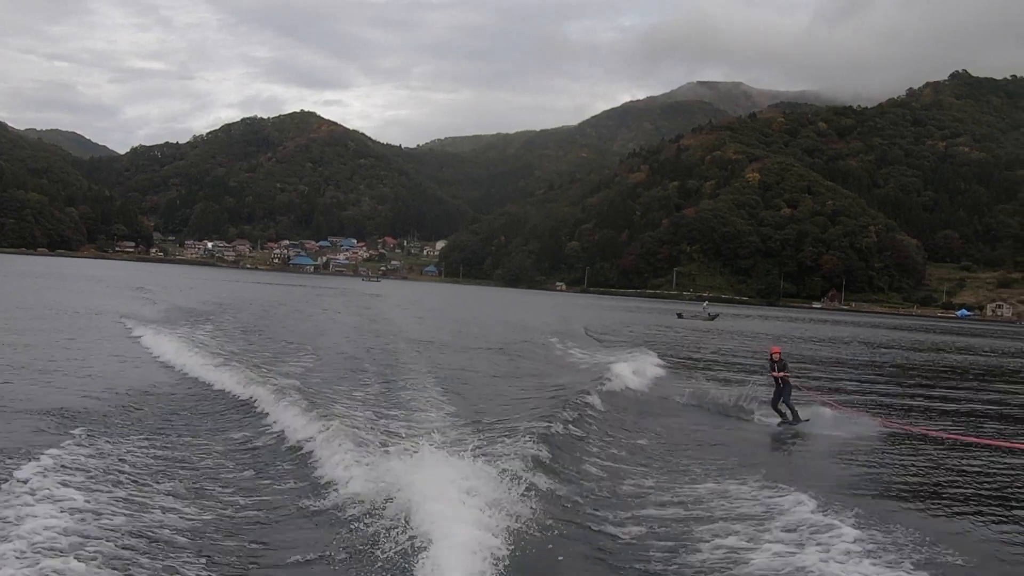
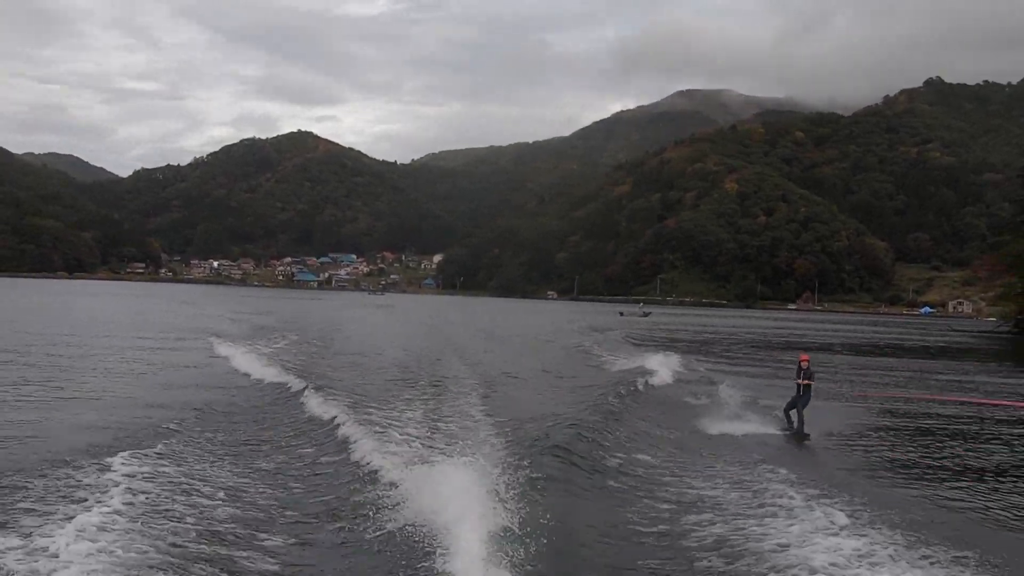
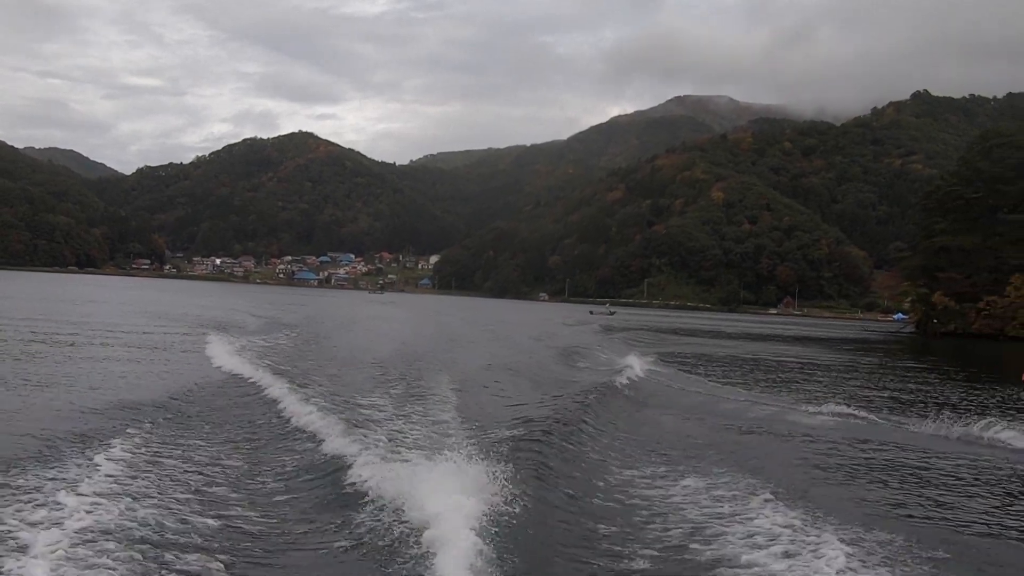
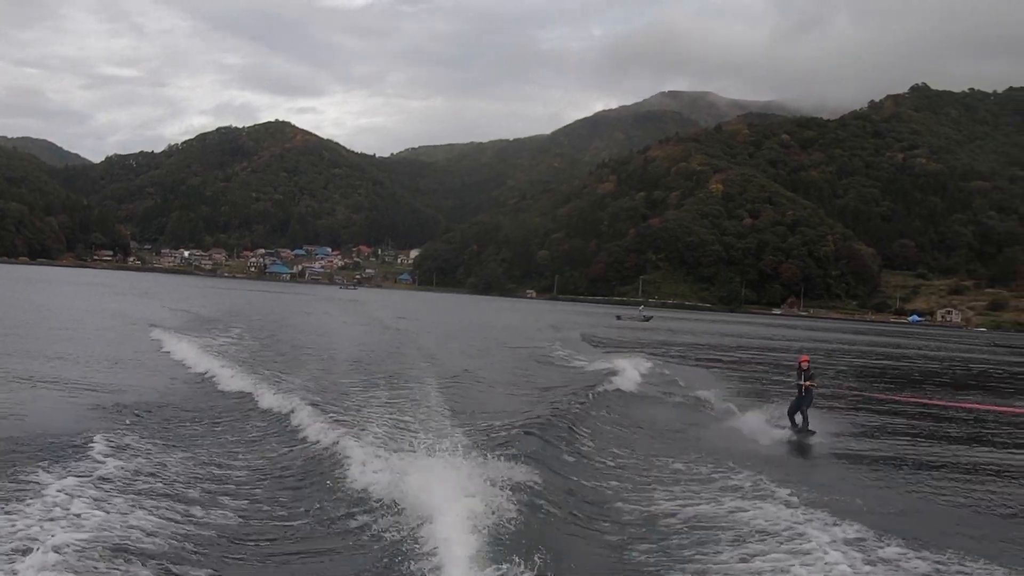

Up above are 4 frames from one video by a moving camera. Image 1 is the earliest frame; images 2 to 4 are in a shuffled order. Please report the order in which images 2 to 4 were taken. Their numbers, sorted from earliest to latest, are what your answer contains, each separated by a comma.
4, 2, 3
